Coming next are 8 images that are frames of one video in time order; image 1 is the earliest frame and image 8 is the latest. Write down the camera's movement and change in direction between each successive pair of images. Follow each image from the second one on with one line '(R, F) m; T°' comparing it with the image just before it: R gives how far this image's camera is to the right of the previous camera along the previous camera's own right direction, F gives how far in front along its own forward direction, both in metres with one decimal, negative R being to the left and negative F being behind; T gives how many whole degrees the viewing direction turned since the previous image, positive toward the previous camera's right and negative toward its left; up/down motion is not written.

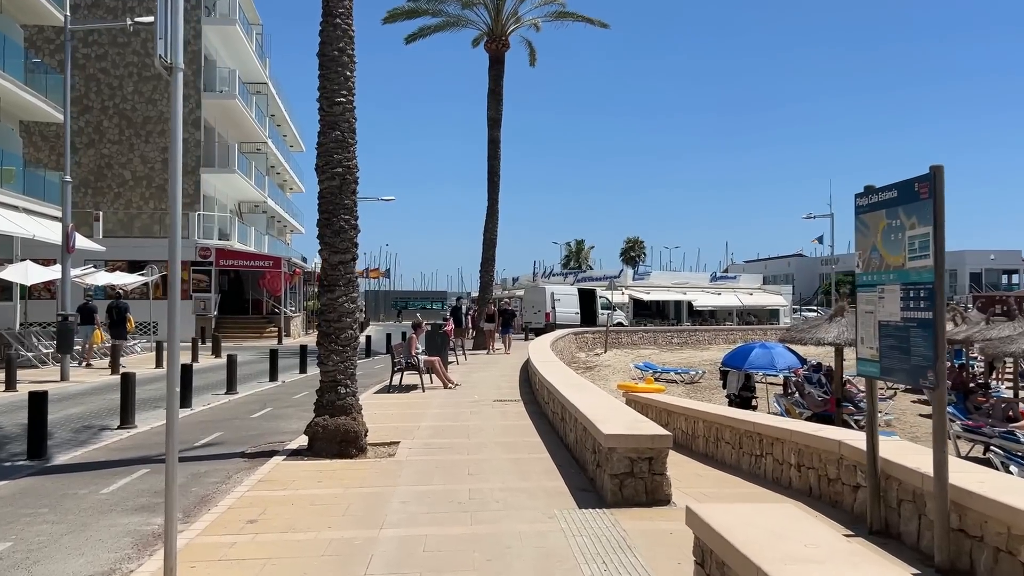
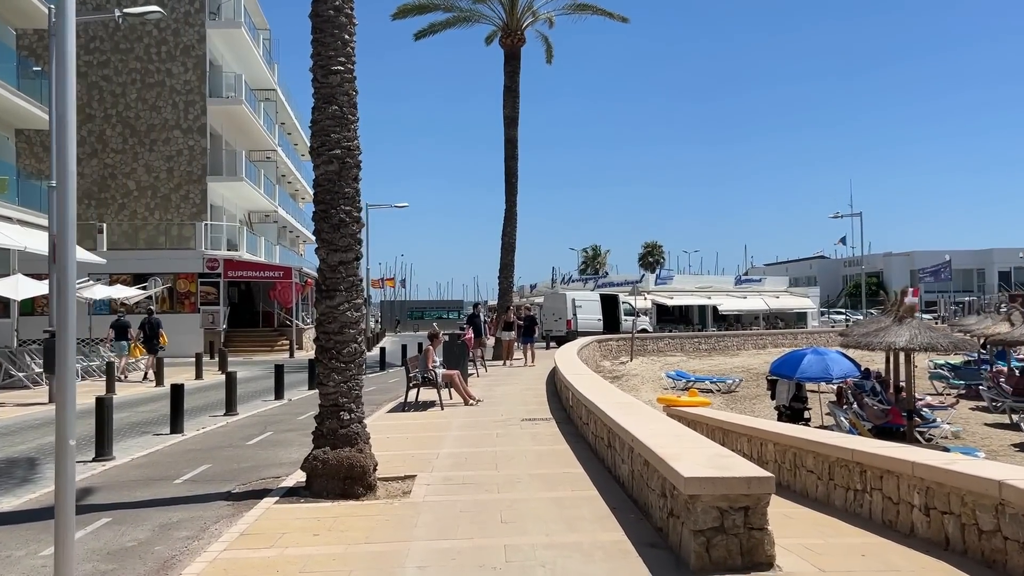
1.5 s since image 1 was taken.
(-0.2, +1.4) m; -1°
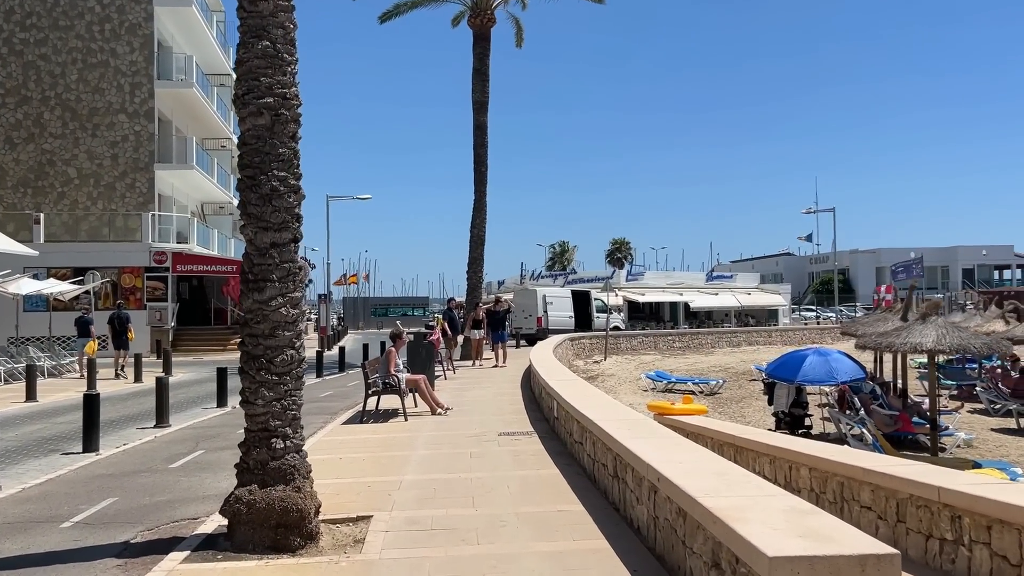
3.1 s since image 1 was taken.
(-0.1, +1.5) m; +2°
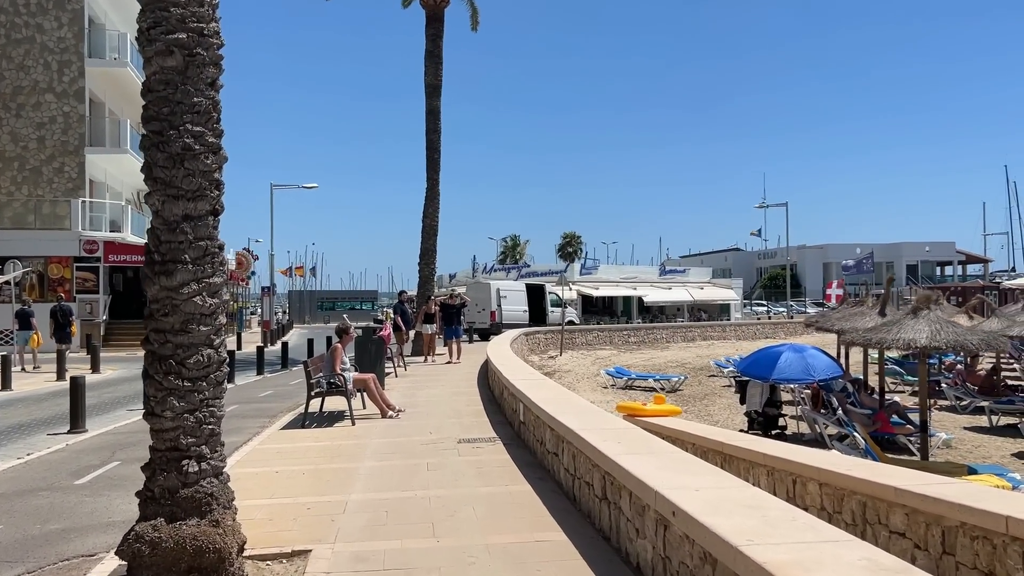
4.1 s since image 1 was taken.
(-0.1, +1.0) m; +3°
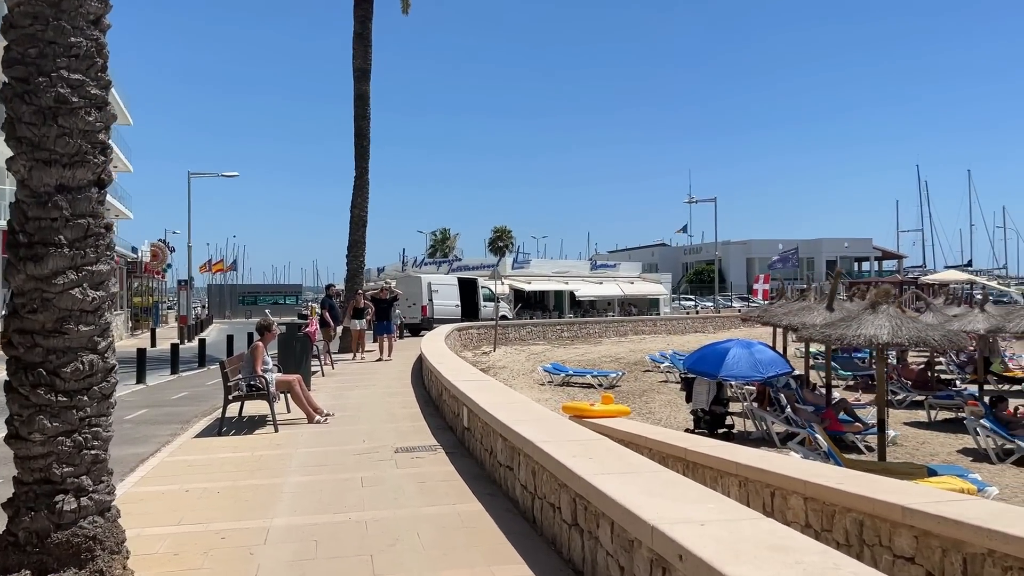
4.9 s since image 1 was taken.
(-0.1, +0.8) m; +5°
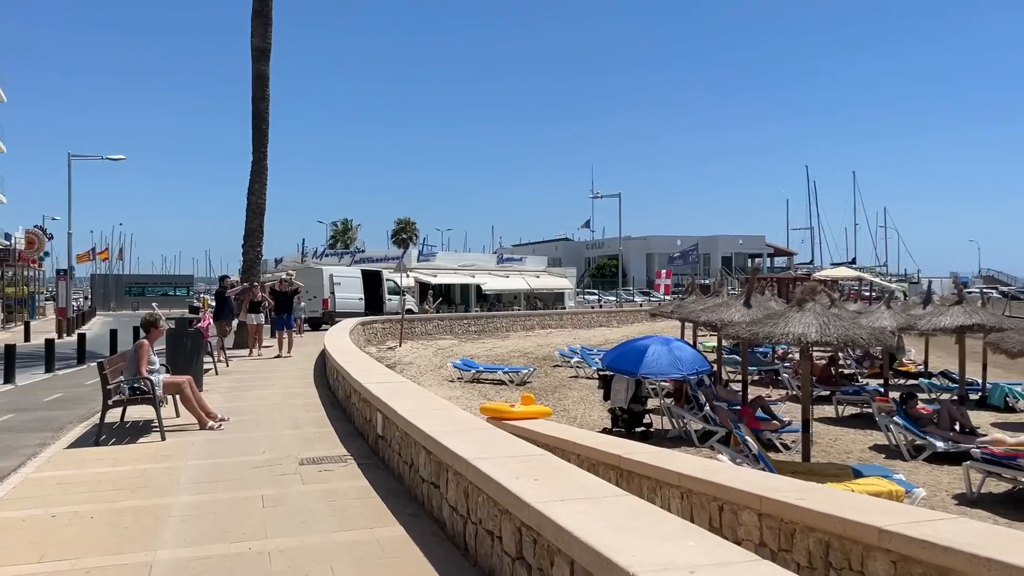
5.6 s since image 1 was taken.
(-0.2, +0.6) m; +7°
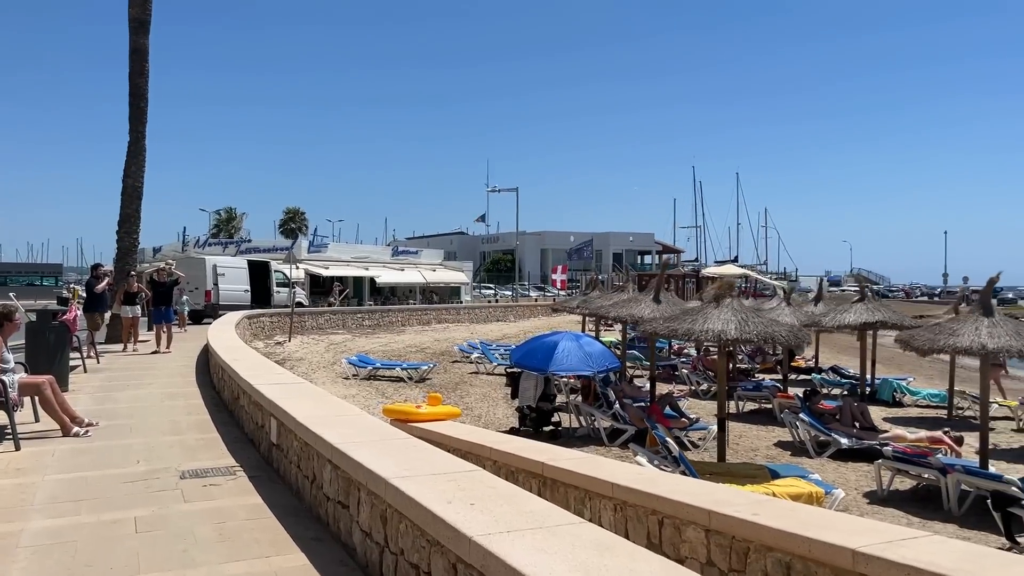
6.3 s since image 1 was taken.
(-0.2, +0.6) m; +7°
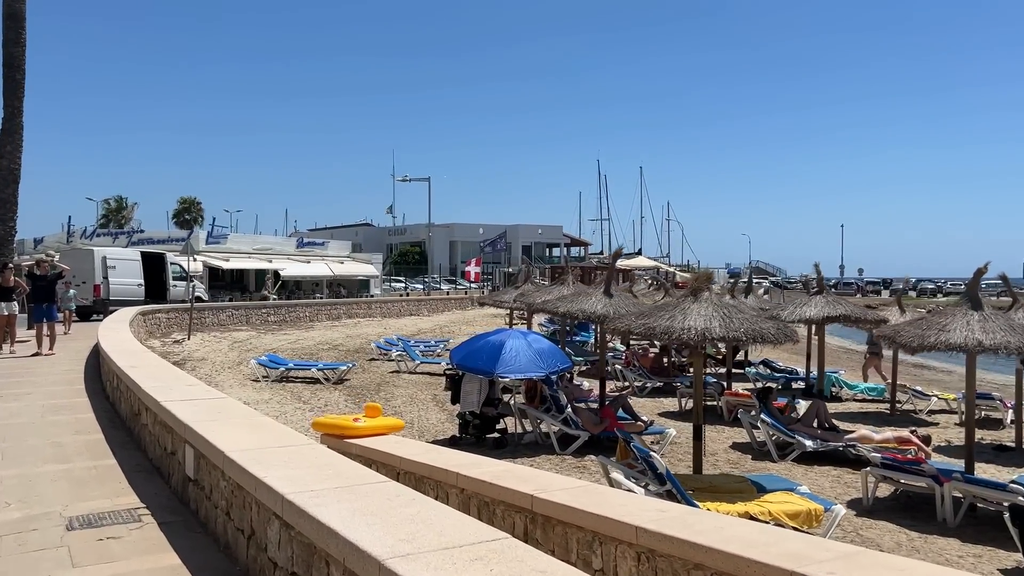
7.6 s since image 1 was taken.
(-0.4, +1.1) m; +6°
